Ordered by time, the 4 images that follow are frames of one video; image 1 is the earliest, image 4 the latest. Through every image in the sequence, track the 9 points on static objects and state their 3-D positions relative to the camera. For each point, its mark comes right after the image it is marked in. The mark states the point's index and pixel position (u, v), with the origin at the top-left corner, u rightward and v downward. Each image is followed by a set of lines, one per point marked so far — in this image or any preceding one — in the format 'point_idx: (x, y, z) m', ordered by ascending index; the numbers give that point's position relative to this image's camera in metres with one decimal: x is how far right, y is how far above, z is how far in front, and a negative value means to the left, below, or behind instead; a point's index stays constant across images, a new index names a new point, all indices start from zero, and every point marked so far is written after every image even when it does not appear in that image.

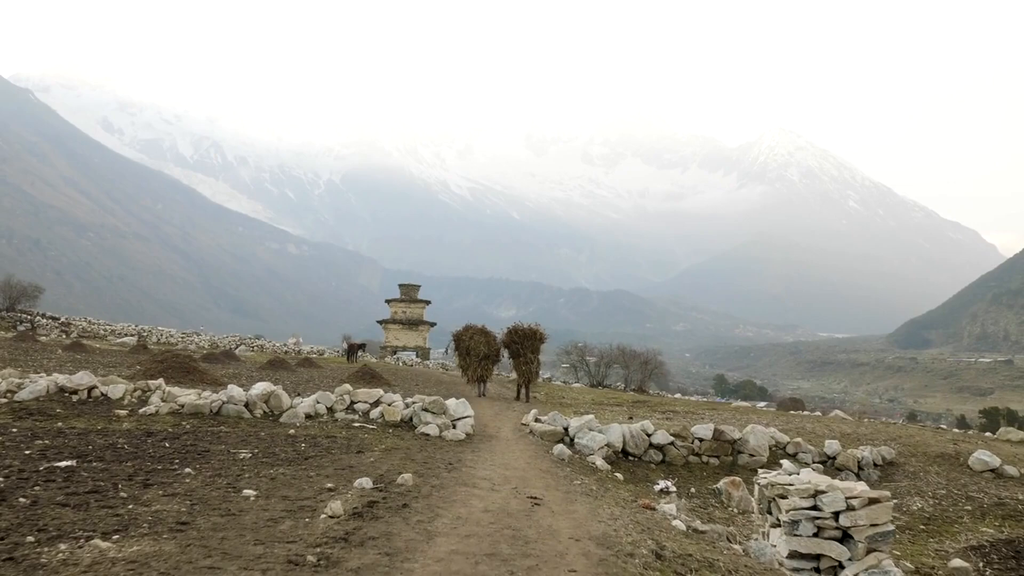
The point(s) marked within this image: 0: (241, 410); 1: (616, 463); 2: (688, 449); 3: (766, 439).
0: (-7.3, -3.3, +14.2) m
1: (+3.1, -5.3, +15.6) m
2: (+5.9, -5.4, +17.5) m
3: (+9.1, -5.4, +18.7) m
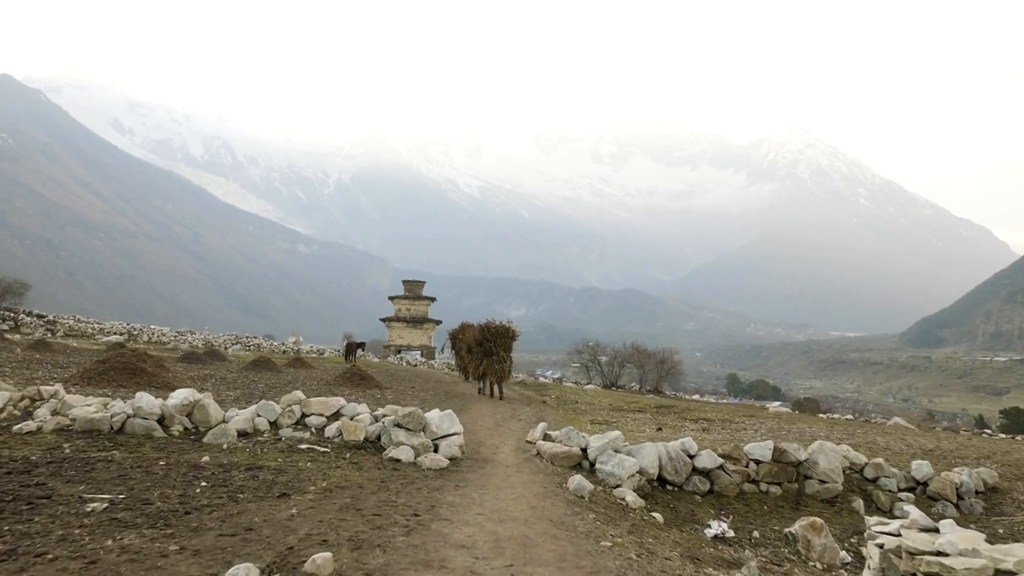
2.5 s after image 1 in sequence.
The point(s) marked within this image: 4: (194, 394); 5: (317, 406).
0: (-7.3, -2.8, +10.6) m
1: (+3.2, -4.7, +11.8) m
2: (+6.0, -4.9, +13.6) m
3: (+9.2, -4.8, +14.7) m
4: (-7.0, -2.3, +11.4) m
5: (-4.4, -2.7, +11.9) m
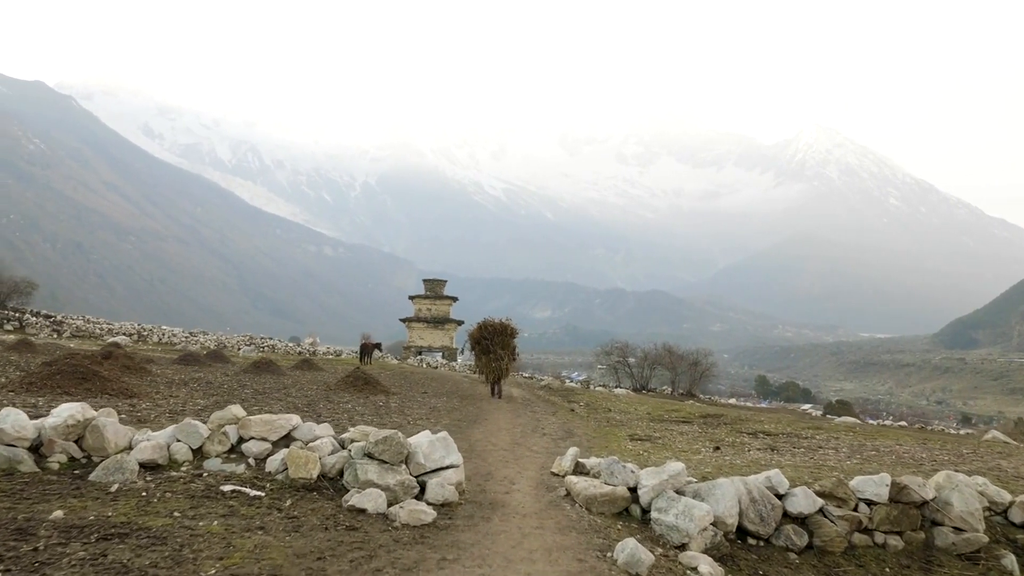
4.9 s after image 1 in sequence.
0: (-7.1, -2.4, +7.5) m
1: (+3.5, -4.3, +8.2) m
2: (+6.4, -4.4, +9.8) m
3: (+9.6, -4.4, +10.8) m
4: (-6.7, -1.9, +8.3) m
5: (-4.1, -2.3, +8.6) m
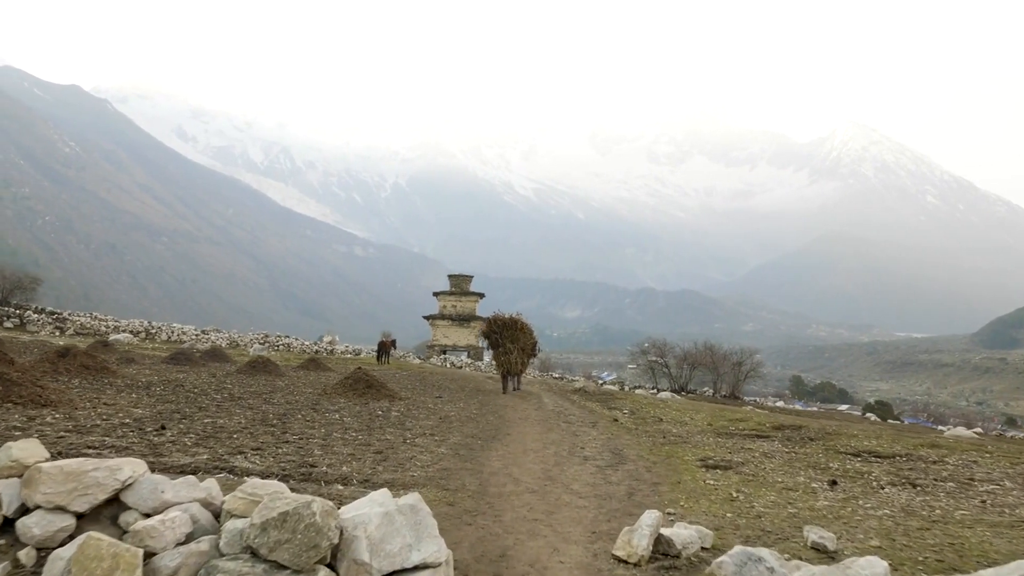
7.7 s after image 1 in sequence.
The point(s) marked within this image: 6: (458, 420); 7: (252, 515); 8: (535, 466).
0: (-6.9, -1.8, +3.6) m
1: (+3.7, -3.6, +3.7) m
2: (+6.7, -3.7, +5.2) m
3: (+10.0, -3.7, +5.9) m
4: (-6.4, -1.3, +4.3) m
5: (-3.9, -1.7, +4.5) m
6: (-1.8, -4.3, +16.8) m
7: (-2.2, -1.9, +4.4) m
8: (+0.4, -3.6, +10.8) m
